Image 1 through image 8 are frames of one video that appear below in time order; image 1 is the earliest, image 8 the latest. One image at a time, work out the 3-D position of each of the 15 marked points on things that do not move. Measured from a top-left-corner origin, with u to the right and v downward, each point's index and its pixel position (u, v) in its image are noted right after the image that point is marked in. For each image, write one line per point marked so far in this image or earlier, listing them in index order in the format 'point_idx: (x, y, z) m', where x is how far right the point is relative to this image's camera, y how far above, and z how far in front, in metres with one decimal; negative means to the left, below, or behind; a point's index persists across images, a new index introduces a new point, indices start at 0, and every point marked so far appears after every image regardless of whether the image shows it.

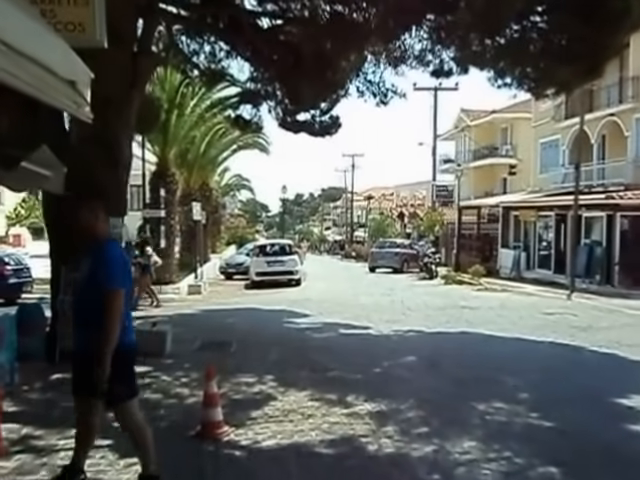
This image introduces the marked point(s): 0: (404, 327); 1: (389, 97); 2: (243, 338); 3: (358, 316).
0: (+2.0, -2.1, +16.0) m
1: (+1.6, +3.4, +15.9) m
2: (-1.7, -2.1, +14.3) m
3: (+1.1, -2.2, +19.4) m
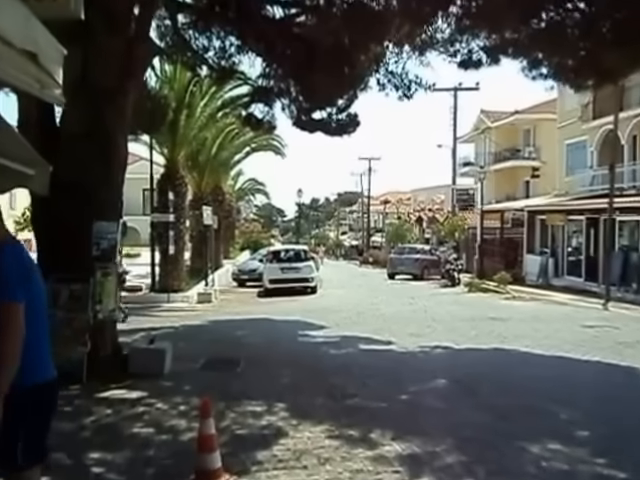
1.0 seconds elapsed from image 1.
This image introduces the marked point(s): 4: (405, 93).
0: (+2.4, -2.3, +14.7) m
1: (+2.0, +3.2, +14.6) m
2: (-1.3, -2.3, +13.0) m
3: (+1.5, -2.4, +18.1) m
4: (+1.9, +3.2, +14.6) m
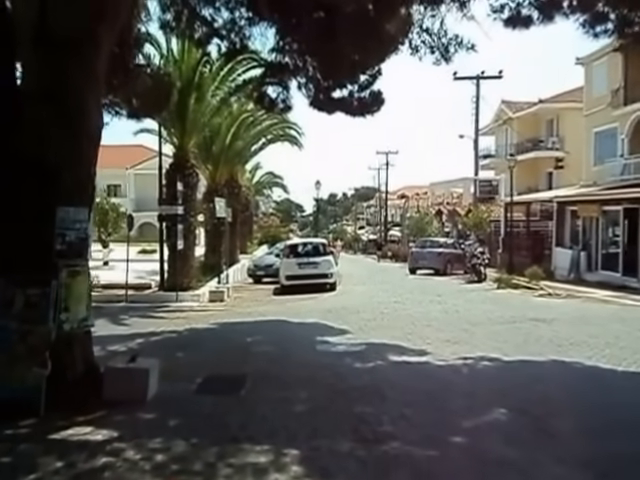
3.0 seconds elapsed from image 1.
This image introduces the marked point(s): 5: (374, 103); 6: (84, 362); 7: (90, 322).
0: (+2.8, -2.1, +12.4) m
1: (+2.4, +3.4, +12.2) m
2: (-1.0, -2.1, +10.8) m
3: (+2.0, -2.2, +15.8) m
4: (+2.2, +3.4, +12.3) m
5: (+1.4, +3.7, +18.5) m
6: (-2.9, -1.5, +8.3) m
7: (-2.9, -1.1, +8.6) m
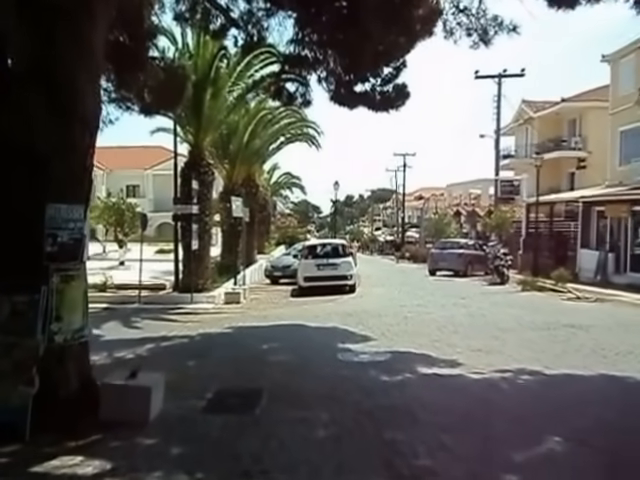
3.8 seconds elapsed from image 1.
0: (+3.2, -2.1, +11.3) m
1: (+2.8, +3.4, +11.2) m
2: (-0.6, -2.1, +9.9) m
3: (+2.5, -2.2, +14.8) m
4: (+2.6, +3.3, +11.3) m
5: (+2.0, +3.7, +17.5) m
6: (-2.7, -1.5, +7.4) m
7: (-2.6, -1.1, +7.7) m
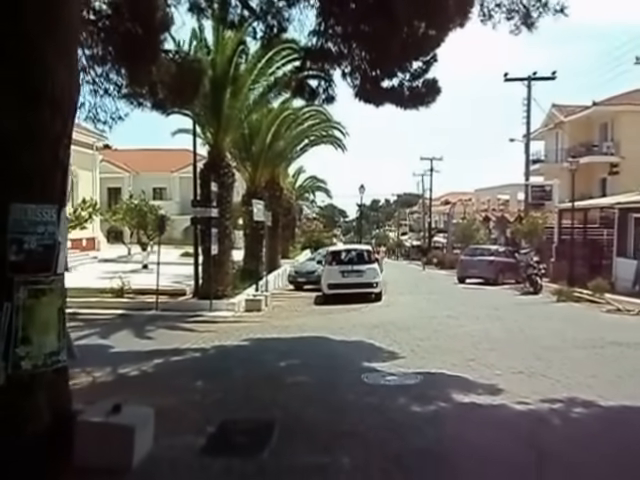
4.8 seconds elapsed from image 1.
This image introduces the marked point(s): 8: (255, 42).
0: (+3.5, -2.3, +9.9) m
1: (+3.1, +3.2, +9.8) m
2: (-0.4, -2.2, +8.6) m
3: (+3.0, -2.4, +13.3) m
4: (+3.0, +3.2, +9.9) m
5: (+2.6, +3.5, +16.1) m
6: (-2.5, -1.6, +6.2) m
7: (-2.4, -1.1, +6.4) m
8: (-1.9, +5.6, +19.2) m
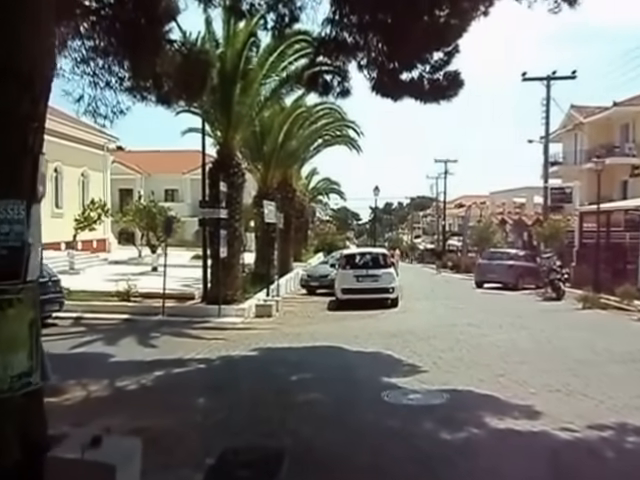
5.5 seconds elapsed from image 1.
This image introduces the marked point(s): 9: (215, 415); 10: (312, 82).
0: (+3.7, -2.3, +8.7) m
1: (+3.4, +3.2, +8.6) m
2: (-0.2, -2.3, +7.5) m
3: (+3.2, -2.5, +12.2) m
4: (+3.2, +3.1, +8.7) m
5: (+2.9, +3.4, +14.9) m
6: (-2.4, -1.6, +5.1) m
7: (-2.3, -1.1, +5.4) m
8: (-1.4, +5.6, +18.2) m
9: (-1.5, -2.4, +9.5) m
10: (-0.2, +4.3, +18.1) m
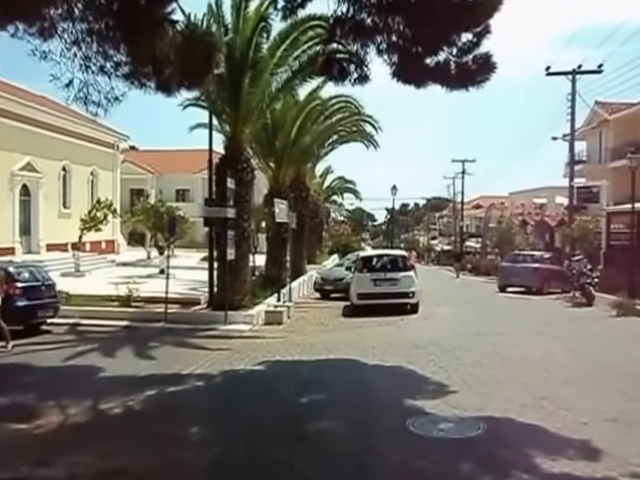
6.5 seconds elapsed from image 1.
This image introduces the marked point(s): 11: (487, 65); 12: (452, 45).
0: (+3.9, -2.4, +7.0) m
1: (+3.5, +3.2, +7.0) m
2: (-0.1, -2.3, +5.9) m
3: (+3.4, -2.5, +10.5) m
4: (+3.4, +3.1, +7.1) m
5: (+3.2, +3.4, +13.3) m
6: (-2.3, -1.6, +3.6) m
7: (-2.2, -1.1, +3.8) m
8: (-1.1, +5.5, +16.6) m
9: (-1.3, -2.4, +8.0) m
10: (+0.2, +4.2, +16.6) m
11: (+3.3, +3.5, +13.3) m
12: (+2.4, +3.7, +12.0) m
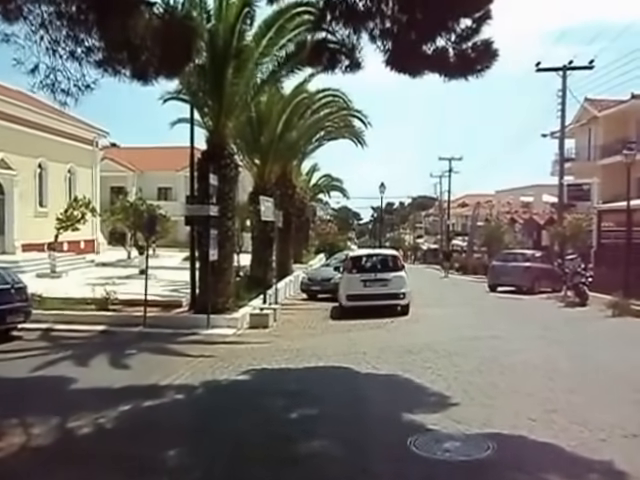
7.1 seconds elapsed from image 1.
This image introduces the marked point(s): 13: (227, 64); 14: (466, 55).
0: (+3.8, -2.3, +6.1) m
1: (+3.4, +3.2, +6.1) m
2: (-0.1, -2.3, +4.9) m
3: (+3.3, -2.5, +9.6) m
4: (+3.3, +3.1, +6.2) m
5: (+3.0, +3.4, +12.4) m
6: (-2.3, -1.6, +2.6) m
7: (-2.2, -1.2, +2.8) m
8: (-1.4, +5.6, +15.6) m
9: (-1.4, -2.4, +7.0) m
10: (-0.1, +4.2, +15.6) m
11: (+3.1, +3.5, +12.4) m
12: (+2.3, +3.7, +11.1) m
13: (-2.7, +5.0, +19.3) m
14: (+2.7, +3.4, +12.2) m
